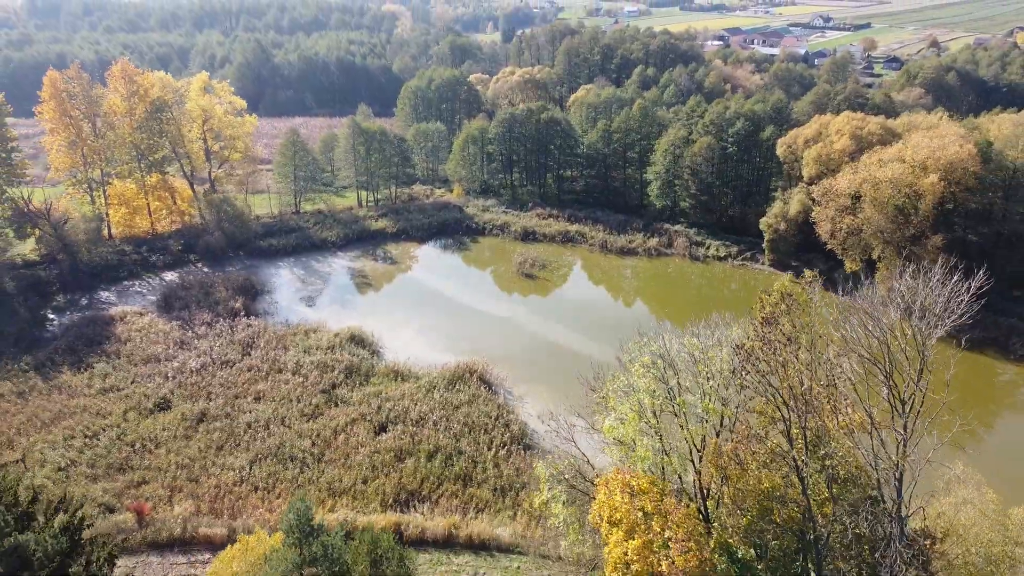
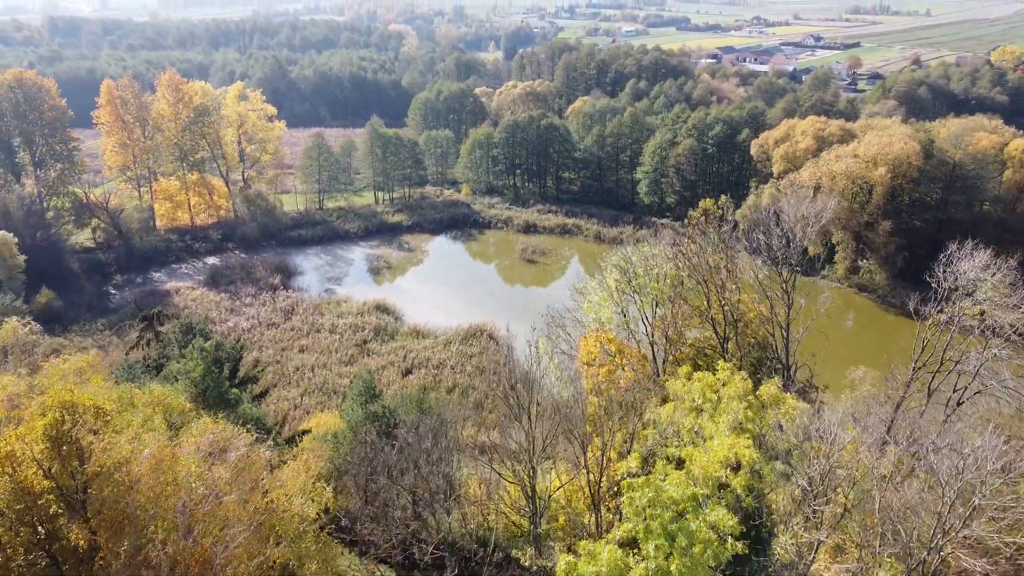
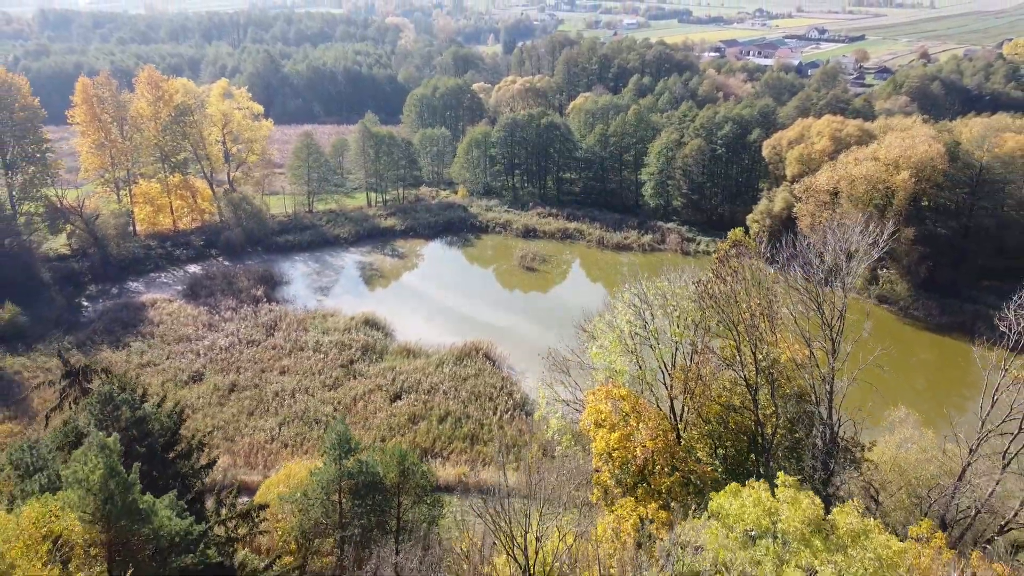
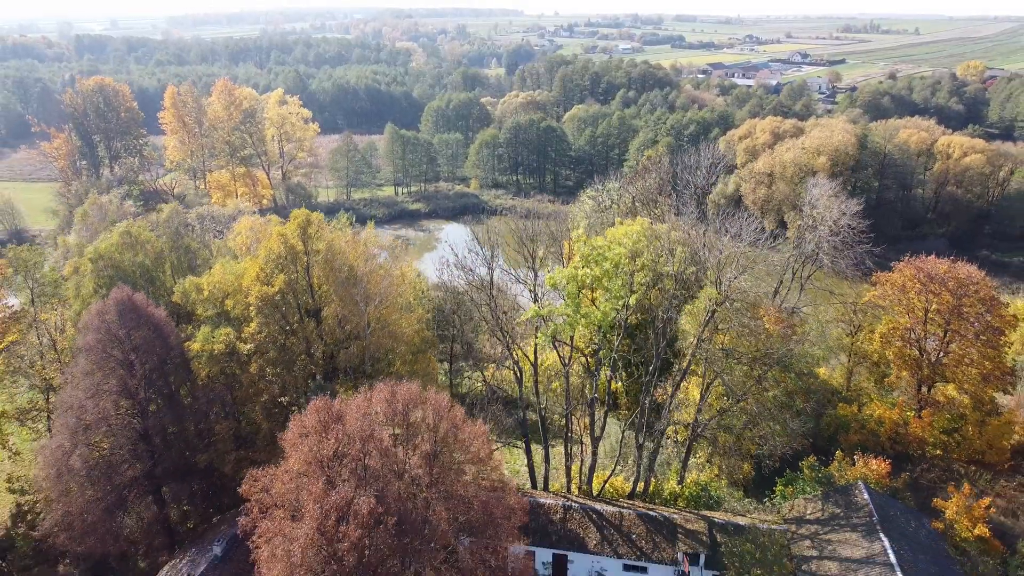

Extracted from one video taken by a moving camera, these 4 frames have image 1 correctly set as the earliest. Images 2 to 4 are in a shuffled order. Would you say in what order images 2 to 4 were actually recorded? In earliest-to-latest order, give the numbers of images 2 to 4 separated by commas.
3, 2, 4
